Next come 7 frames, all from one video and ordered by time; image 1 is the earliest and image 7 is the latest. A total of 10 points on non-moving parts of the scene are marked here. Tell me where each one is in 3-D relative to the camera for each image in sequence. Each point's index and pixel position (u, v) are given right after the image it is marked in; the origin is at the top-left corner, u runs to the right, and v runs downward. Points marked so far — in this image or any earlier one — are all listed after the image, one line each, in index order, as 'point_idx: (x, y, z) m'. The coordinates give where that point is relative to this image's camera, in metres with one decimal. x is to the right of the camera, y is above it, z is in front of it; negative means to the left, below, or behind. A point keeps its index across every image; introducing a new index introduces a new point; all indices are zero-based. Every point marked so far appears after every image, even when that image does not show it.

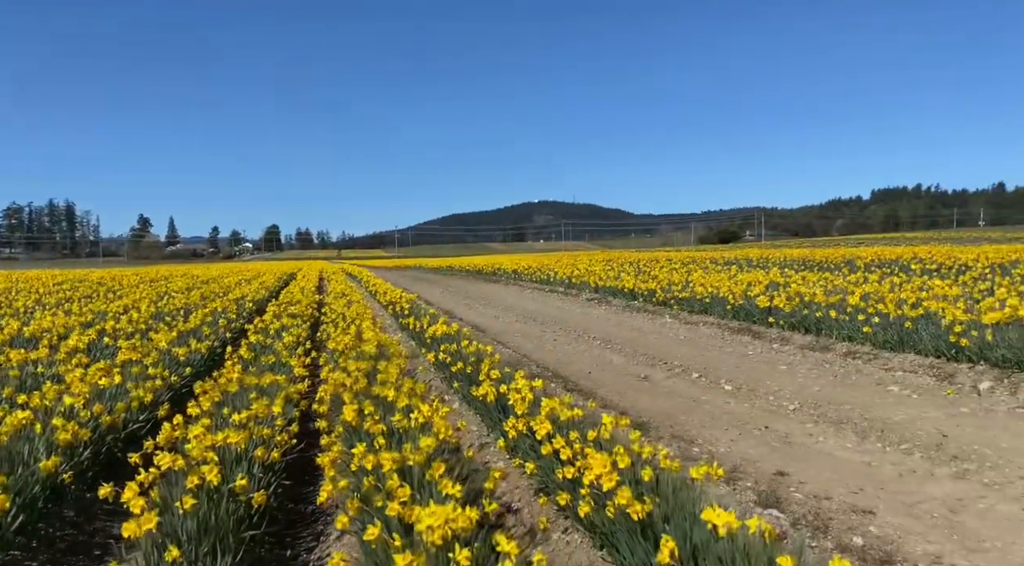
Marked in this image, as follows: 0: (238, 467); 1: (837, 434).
0: (-1.5, -1.0, +4.0) m
1: (+2.8, -1.3, +6.6) m
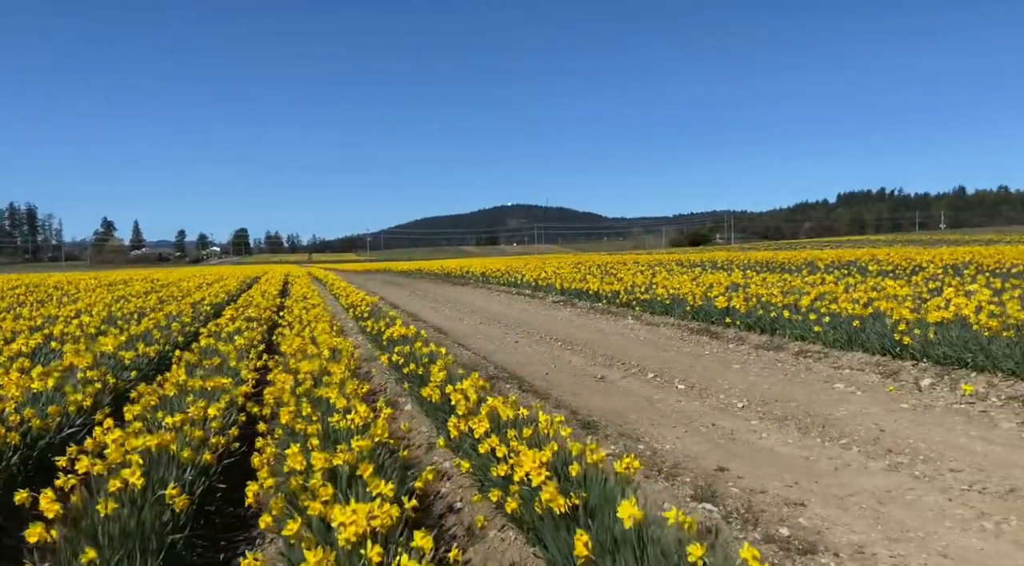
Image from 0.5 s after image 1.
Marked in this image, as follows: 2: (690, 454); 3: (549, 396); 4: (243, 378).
0: (-1.8, -1.0, +3.9) m
1: (+2.4, -1.3, +6.7) m
2: (+1.4, -1.3, +5.8) m
3: (+0.4, -1.2, +8.1) m
4: (-2.3, -0.8, +6.5) m
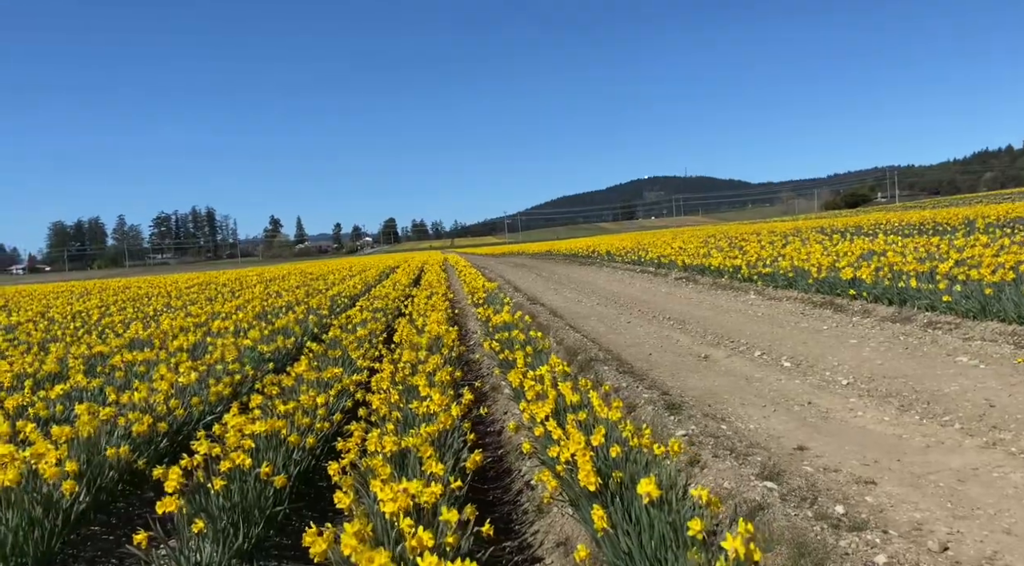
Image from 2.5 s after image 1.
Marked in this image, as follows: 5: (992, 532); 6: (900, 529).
0: (-1.5, -1.0, +4.6) m
1: (+3.2, -1.1, +6.5) m
2: (+2.0, -1.2, +5.8) m
3: (+1.5, -1.0, +8.3) m
4: (-1.5, -0.8, +7.2) m
5: (+2.4, -1.2, +3.7) m
6: (+1.9, -1.2, +3.7) m
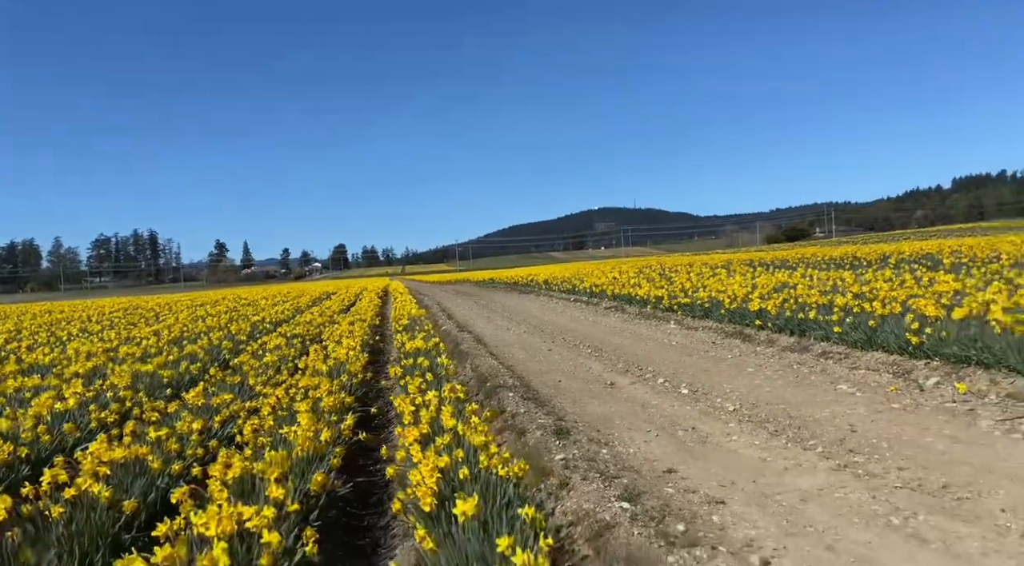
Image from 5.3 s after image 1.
0: (-2.3, -1.2, +4.6) m
1: (+2.2, -1.4, +6.9) m
2: (+1.1, -1.4, +6.1) m
3: (+0.4, -1.4, +8.5) m
4: (-2.5, -1.0, +7.2) m
5: (+1.6, -1.4, +4.0) m
6: (+1.2, -1.4, +4.0) m
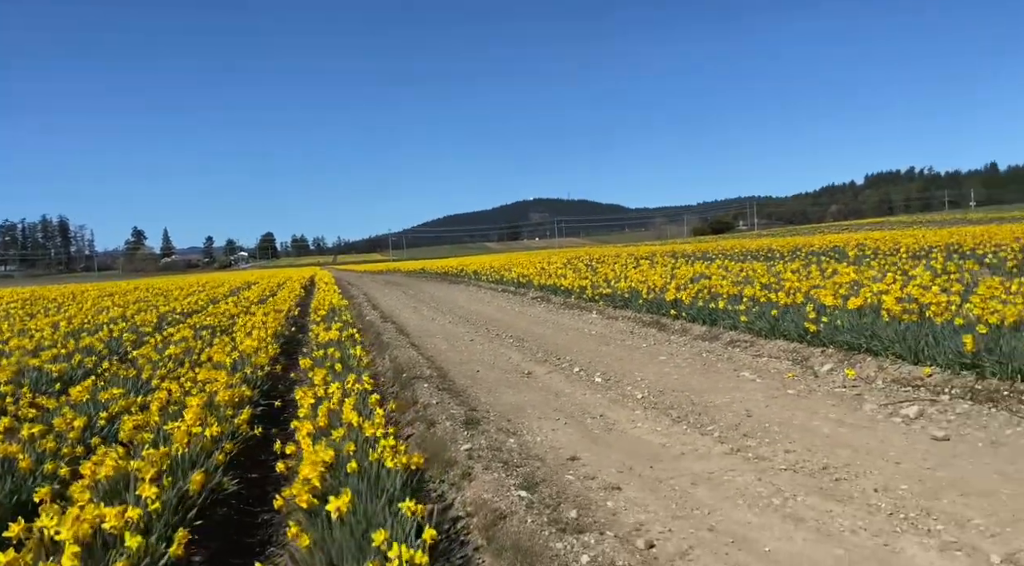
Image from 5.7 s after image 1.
0: (-2.9, -1.1, +4.5) m
1: (+1.4, -1.3, +7.1) m
2: (+0.3, -1.3, +6.2) m
3: (-0.6, -1.3, +8.6) m
4: (-3.3, -1.0, +7.0) m
5: (+1.0, -1.4, +4.2) m
6: (+0.6, -1.4, +4.2) m
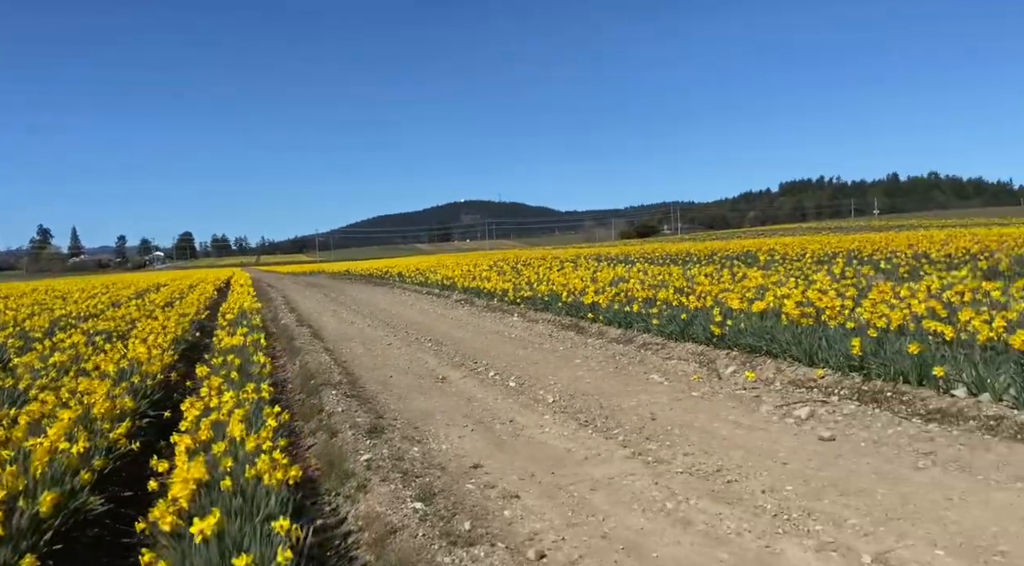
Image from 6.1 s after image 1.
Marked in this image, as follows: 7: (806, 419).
0: (-3.5, -1.2, +4.1) m
1: (+0.5, -1.3, +7.2) m
2: (-0.4, -1.4, +6.1) m
3: (-1.6, -1.3, +8.4) m
4: (-4.2, -1.0, +6.6) m
5: (+0.4, -1.4, +4.2) m
6: (0.0, -1.4, +4.1) m
7: (+2.6, -1.2, +6.6) m
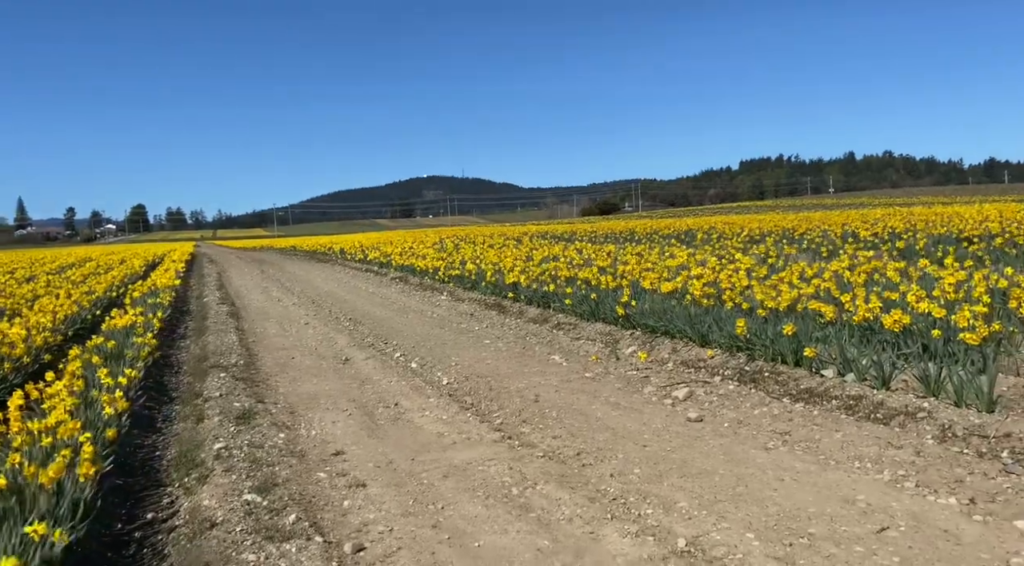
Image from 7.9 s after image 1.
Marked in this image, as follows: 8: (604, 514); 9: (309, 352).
0: (-4.4, -1.1, +3.8) m
1: (-0.6, -1.1, +7.1) m
2: (-1.5, -1.2, +6.0) m
3: (-2.7, -1.1, +8.2) m
4: (-5.2, -0.8, +6.3) m
5: (-0.5, -1.3, +4.2) m
6: (-0.9, -1.3, +4.1) m
7: (+1.5, -1.0, +6.6) m
8: (+0.5, -1.3, +4.2) m
9: (-2.8, -1.0, +10.6) m
